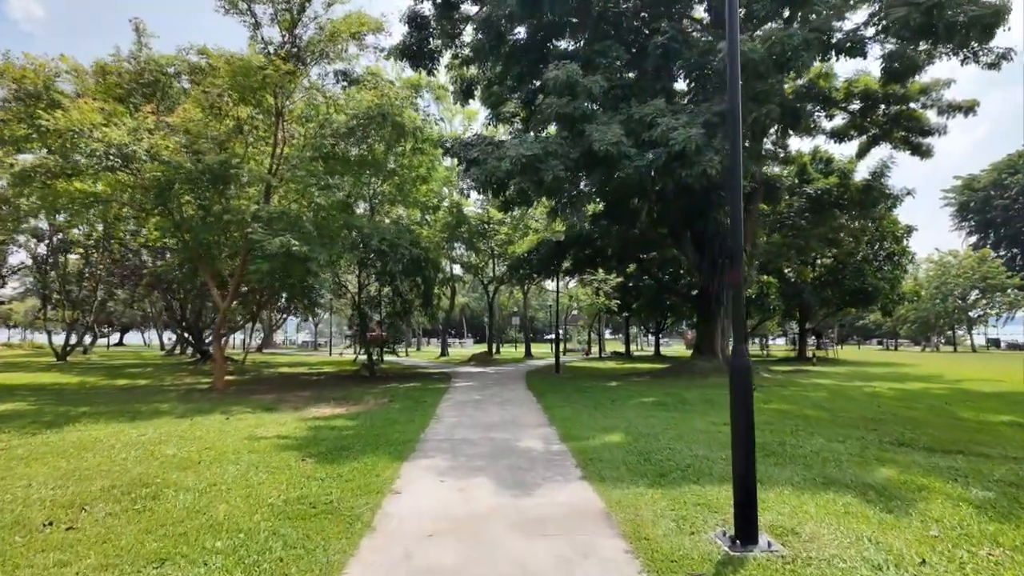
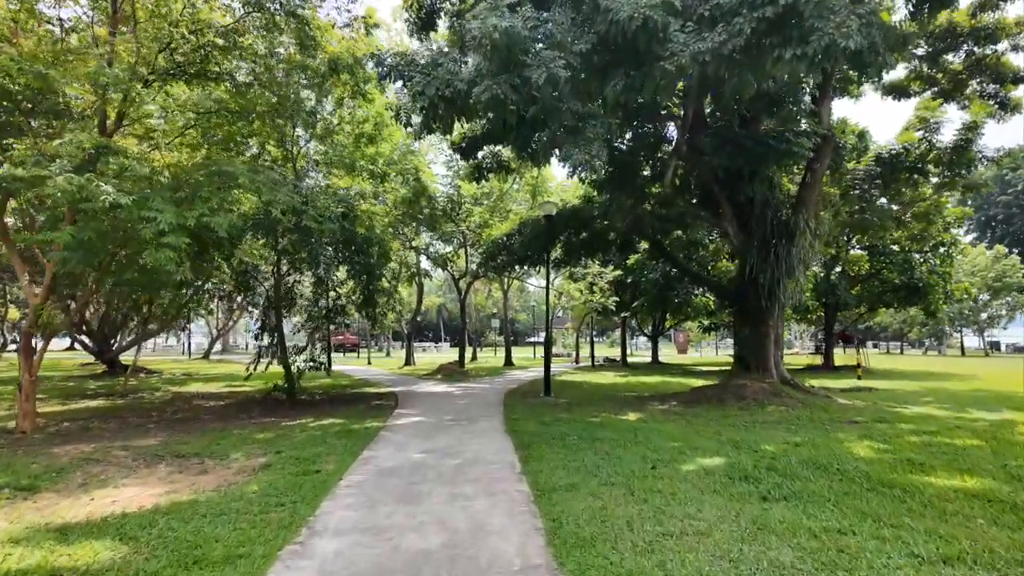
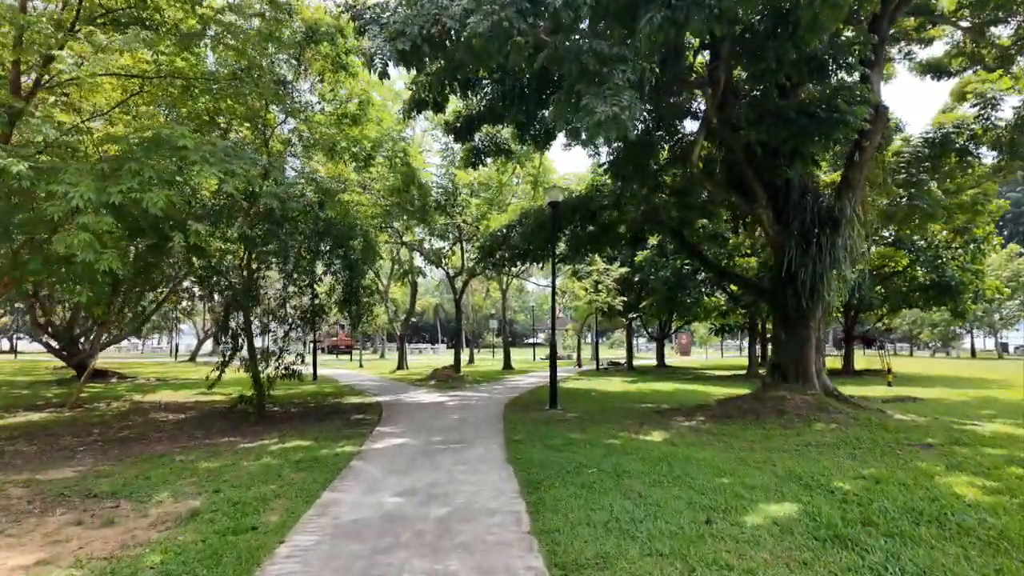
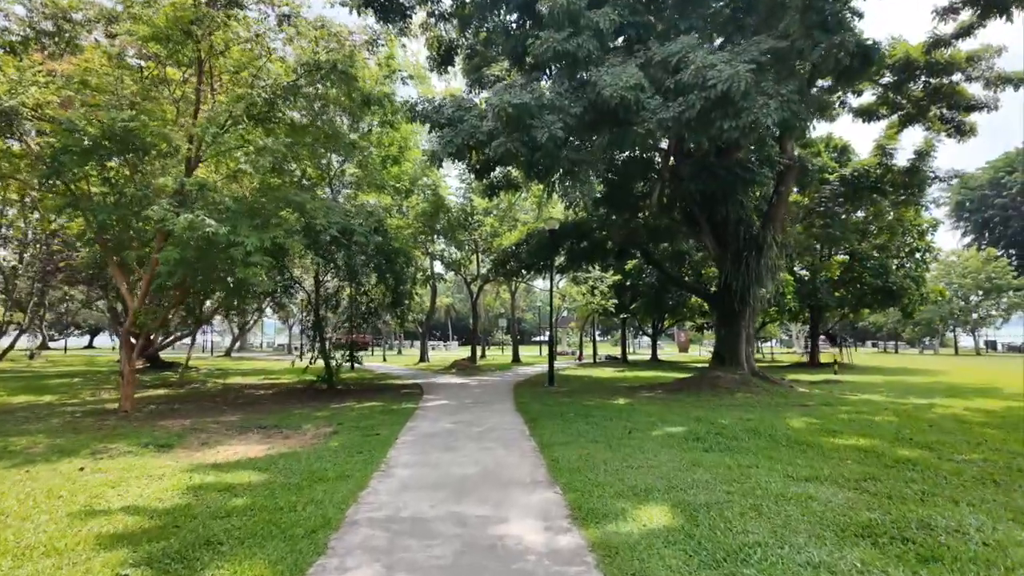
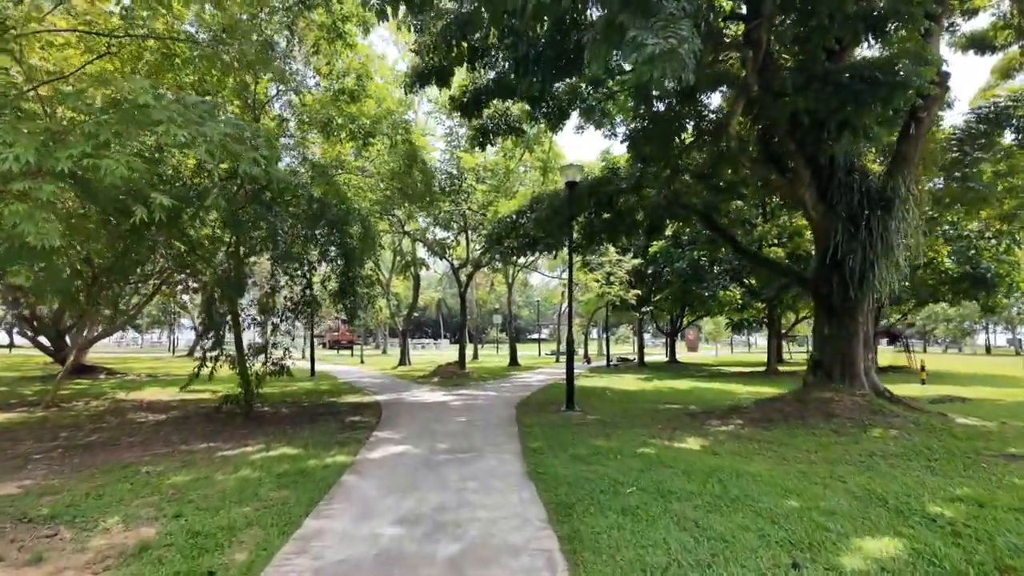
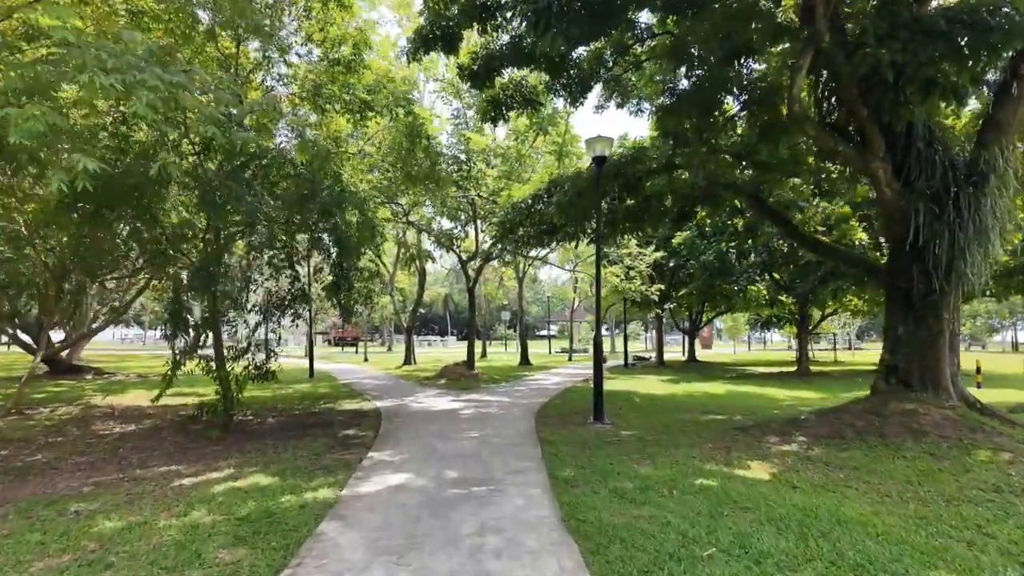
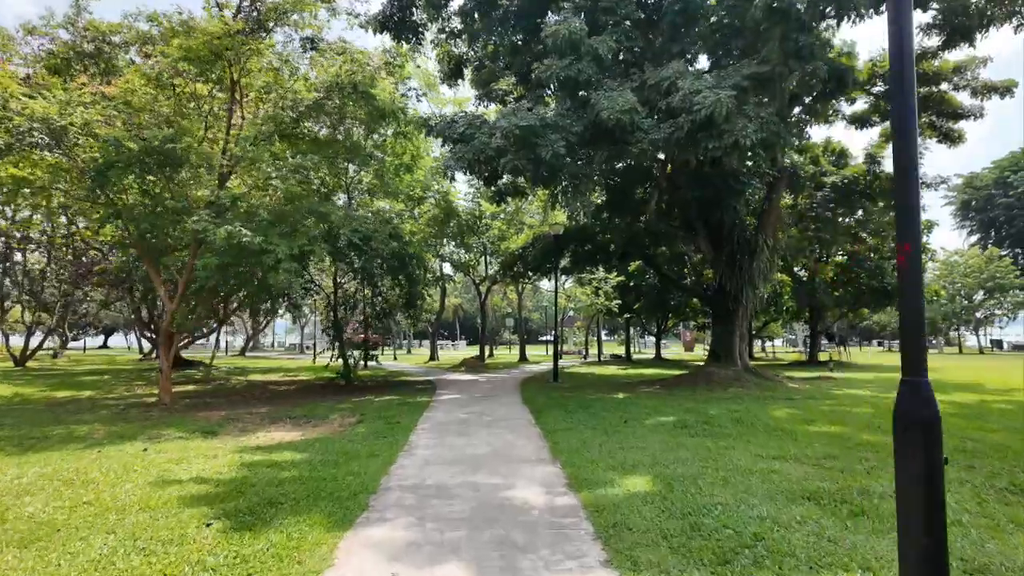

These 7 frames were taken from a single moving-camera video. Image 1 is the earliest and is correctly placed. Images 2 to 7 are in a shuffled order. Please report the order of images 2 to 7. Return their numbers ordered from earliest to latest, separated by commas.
7, 4, 2, 3, 5, 6
